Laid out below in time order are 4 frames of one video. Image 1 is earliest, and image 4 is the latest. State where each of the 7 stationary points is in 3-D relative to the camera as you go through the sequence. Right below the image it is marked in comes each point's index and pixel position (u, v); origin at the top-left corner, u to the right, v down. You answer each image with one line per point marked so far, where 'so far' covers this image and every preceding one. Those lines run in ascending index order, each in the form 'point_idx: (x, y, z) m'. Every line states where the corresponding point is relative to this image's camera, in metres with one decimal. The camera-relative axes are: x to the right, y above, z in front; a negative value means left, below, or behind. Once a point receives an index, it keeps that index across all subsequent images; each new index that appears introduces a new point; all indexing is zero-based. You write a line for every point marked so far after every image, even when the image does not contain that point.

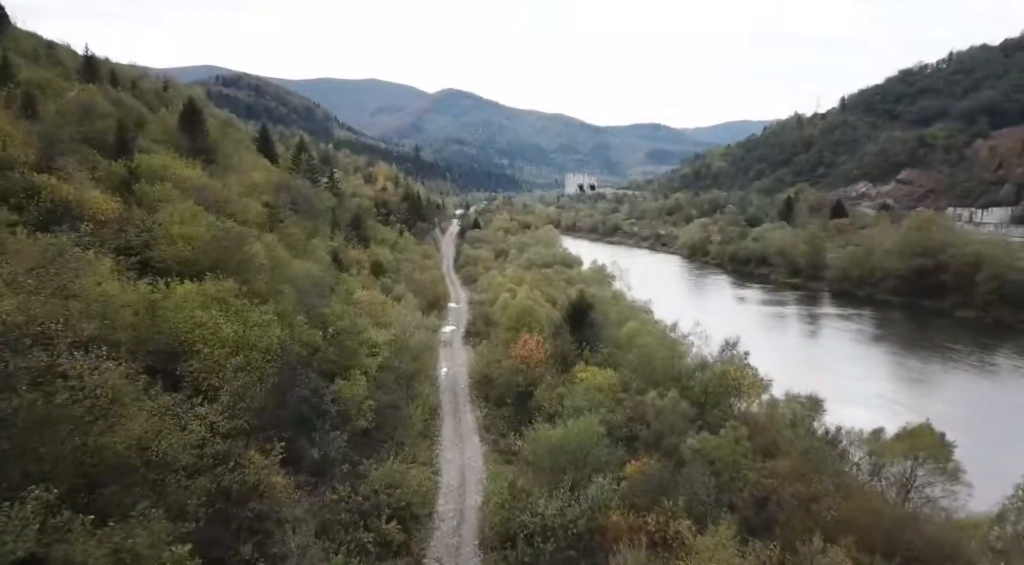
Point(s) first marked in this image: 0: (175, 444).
0: (-10.3, -5.0, +19.5) m
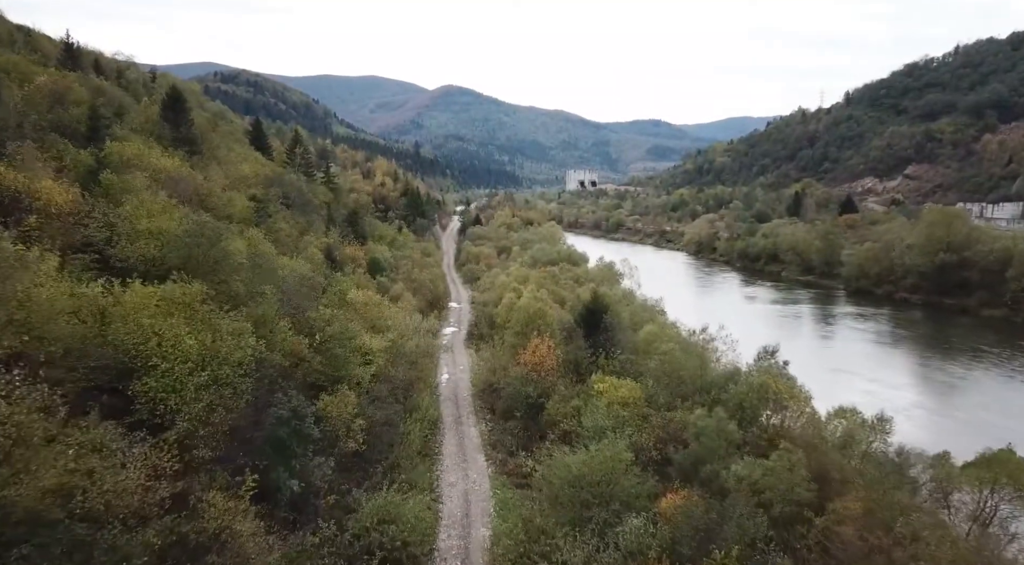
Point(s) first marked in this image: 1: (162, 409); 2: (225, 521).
0: (-9.8, -5.1, +15.6) m
1: (-10.9, -3.9, +19.7) m
2: (-8.3, -6.9, +18.3) m
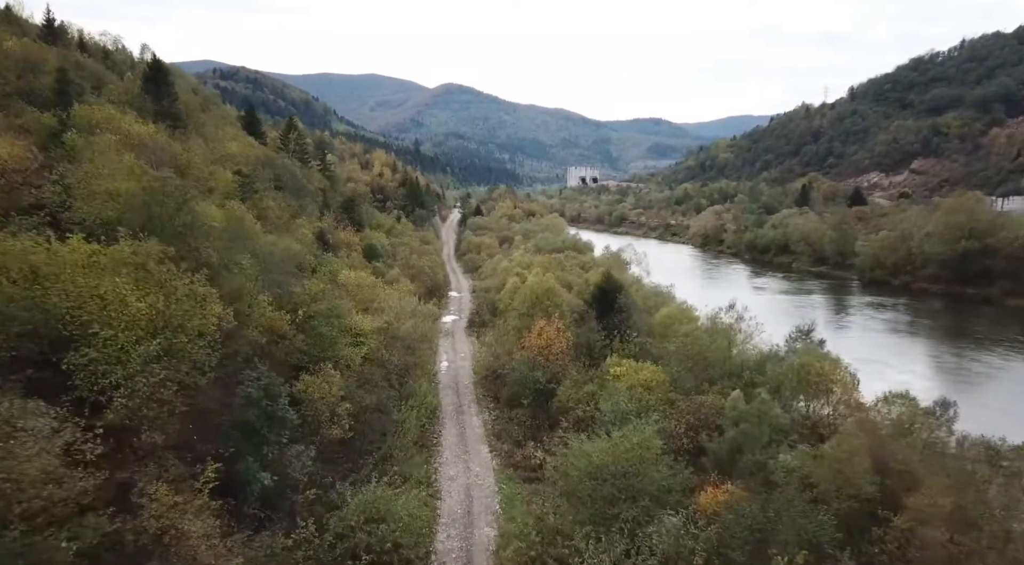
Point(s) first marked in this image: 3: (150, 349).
0: (-9.5, -3.8, +12.2) m
1: (-10.6, -2.6, +16.2) m
2: (-8.0, -5.6, +14.9) m
3: (-9.9, -1.8, +17.3) m
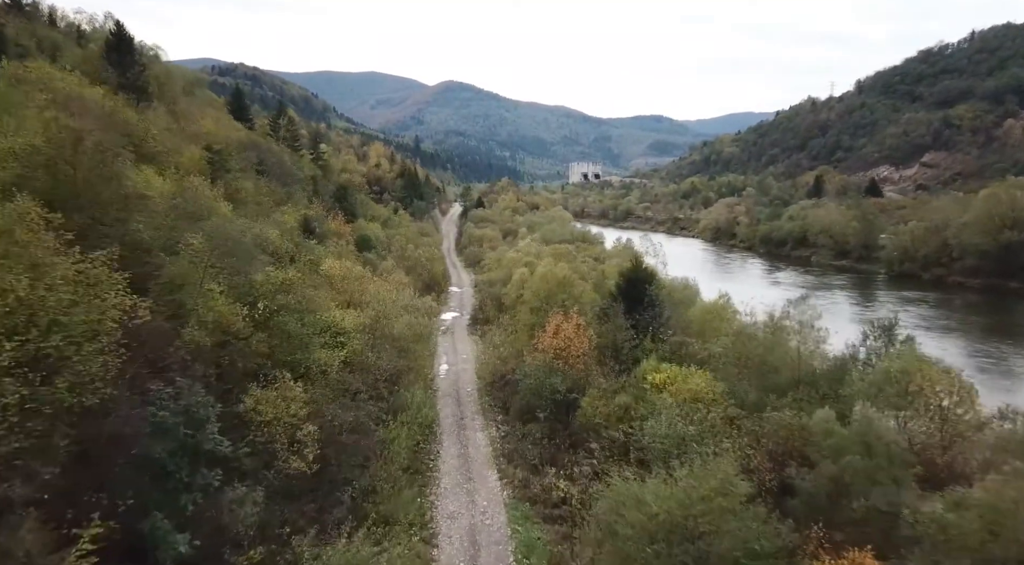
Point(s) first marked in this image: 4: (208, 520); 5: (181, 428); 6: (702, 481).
0: (-9.0, -3.4, +6.4) m
1: (-10.1, -2.1, +10.4) m
2: (-7.5, -5.1, +9.1) m
3: (-9.4, -1.4, +11.5) m
4: (-7.0, -5.3, +14.3) m
5: (-7.6, -3.3, +14.6) m
6: (+4.5, -4.8, +15.6) m
